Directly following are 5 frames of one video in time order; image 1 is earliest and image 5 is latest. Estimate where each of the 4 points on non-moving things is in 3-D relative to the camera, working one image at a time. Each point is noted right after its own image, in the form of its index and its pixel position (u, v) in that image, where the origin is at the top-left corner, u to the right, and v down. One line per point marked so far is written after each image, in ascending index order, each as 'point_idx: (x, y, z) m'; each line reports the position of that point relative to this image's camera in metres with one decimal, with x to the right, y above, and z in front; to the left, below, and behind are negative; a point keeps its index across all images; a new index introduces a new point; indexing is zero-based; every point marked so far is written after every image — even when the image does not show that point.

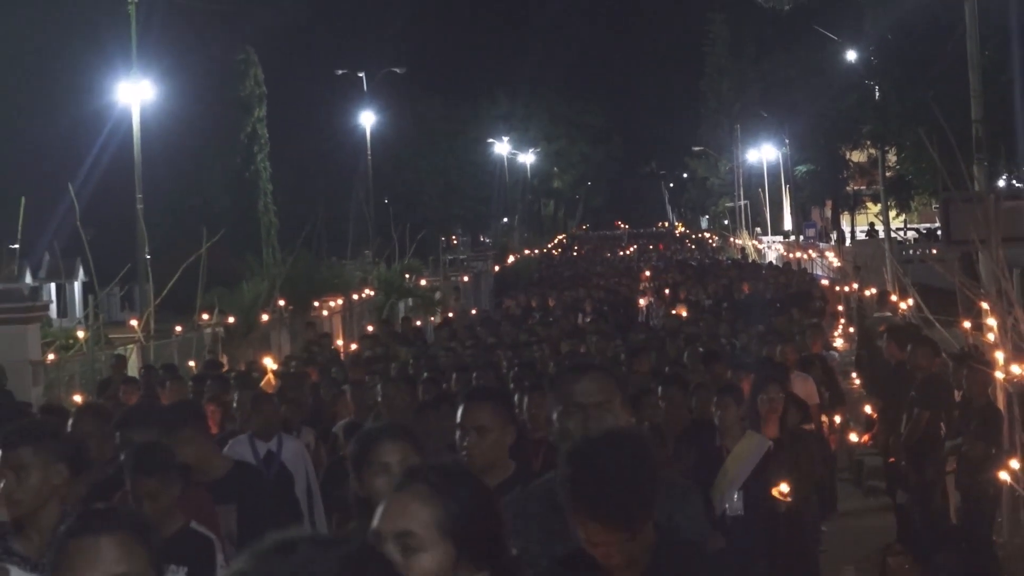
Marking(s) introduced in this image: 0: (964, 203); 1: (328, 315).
0: (+2.9, +0.6, +7.7) m
1: (-2.4, -0.5, +17.8) m
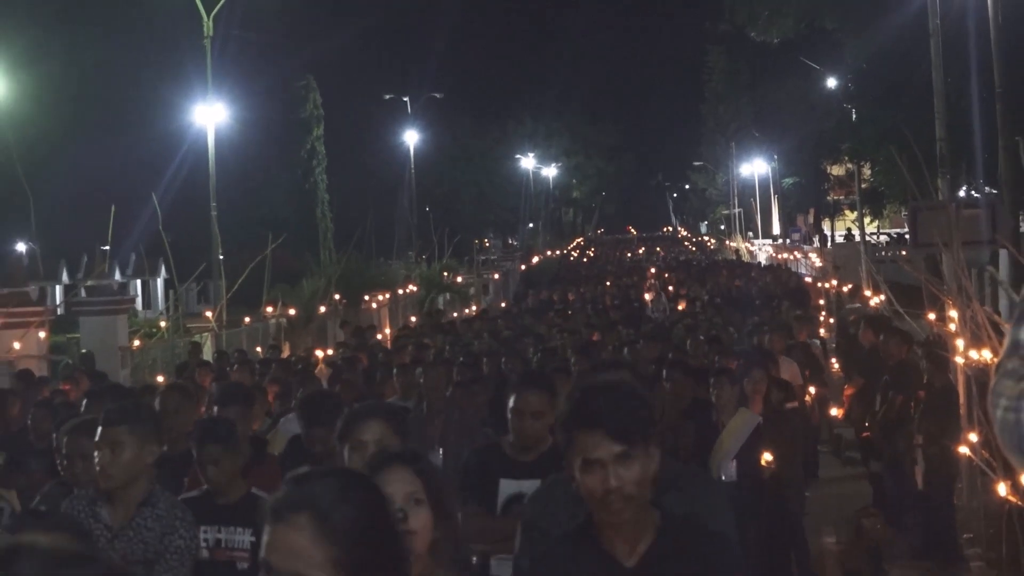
0: (+3.1, +0.6, +8.9) m
1: (-2.0, -0.4, +19.1) m
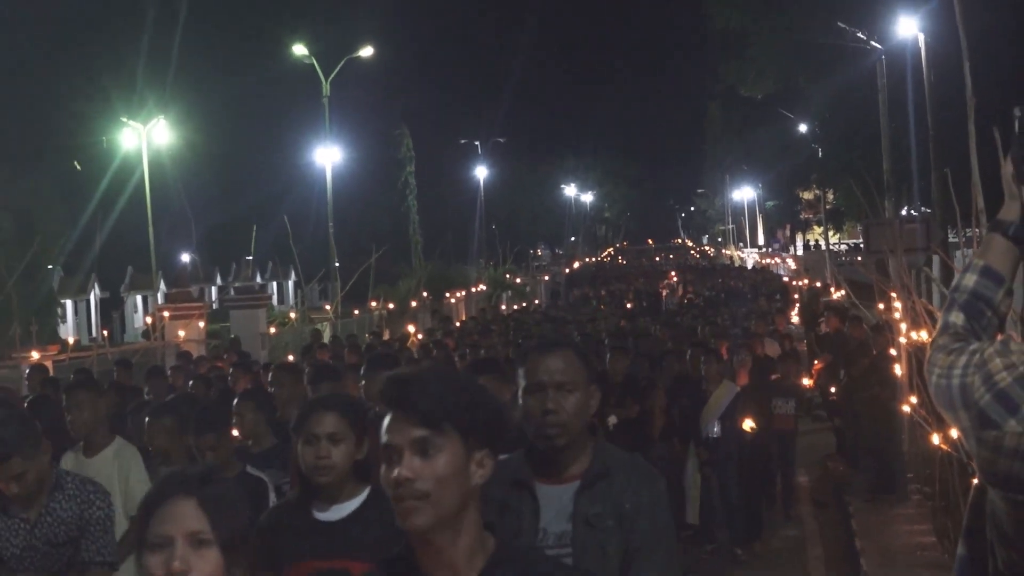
0: (+3.6, +0.6, +11.6) m
1: (-1.1, -0.2, +22.1) m
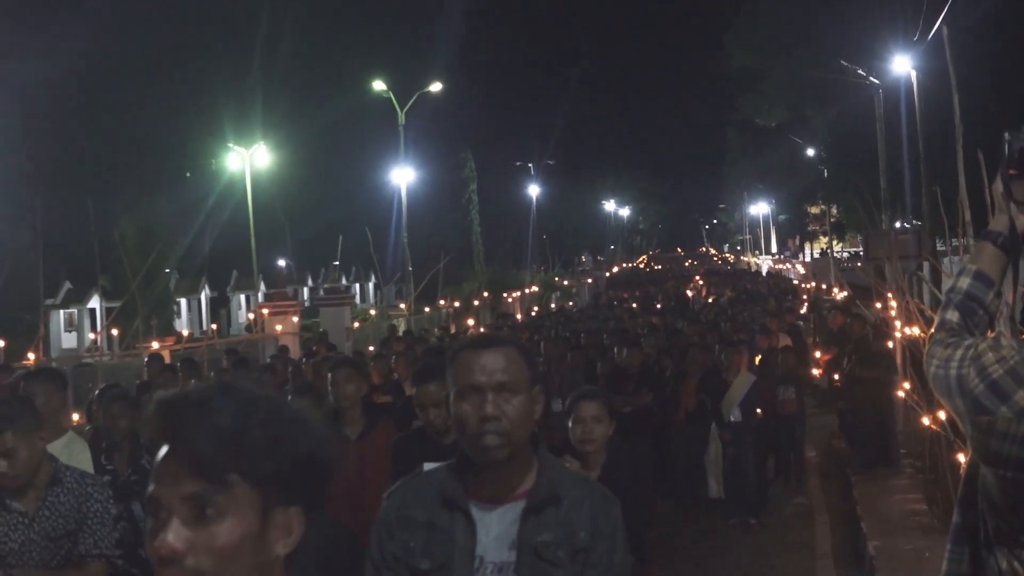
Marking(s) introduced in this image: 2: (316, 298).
0: (+4.1, +0.6, +13.5) m
1: (0.0, -0.1, +24.1) m
2: (-3.0, -0.1, +17.4) m
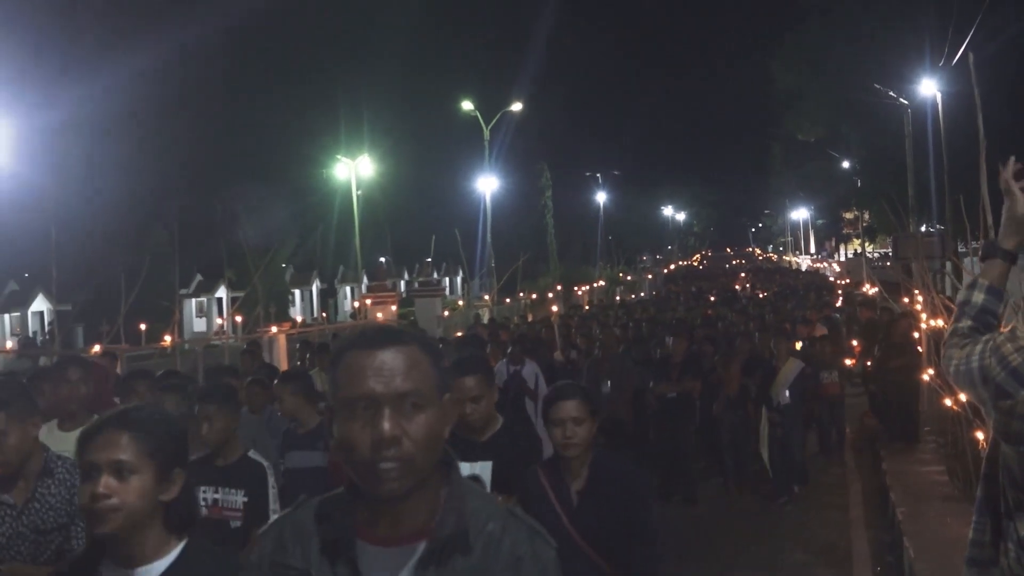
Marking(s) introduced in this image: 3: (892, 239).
0: (+5.0, +0.6, +15.2) m
1: (+1.6, +0.1, +26.2) m
2: (-1.8, 0.0, +19.7) m
3: (+4.9, +0.6, +15.5) m
